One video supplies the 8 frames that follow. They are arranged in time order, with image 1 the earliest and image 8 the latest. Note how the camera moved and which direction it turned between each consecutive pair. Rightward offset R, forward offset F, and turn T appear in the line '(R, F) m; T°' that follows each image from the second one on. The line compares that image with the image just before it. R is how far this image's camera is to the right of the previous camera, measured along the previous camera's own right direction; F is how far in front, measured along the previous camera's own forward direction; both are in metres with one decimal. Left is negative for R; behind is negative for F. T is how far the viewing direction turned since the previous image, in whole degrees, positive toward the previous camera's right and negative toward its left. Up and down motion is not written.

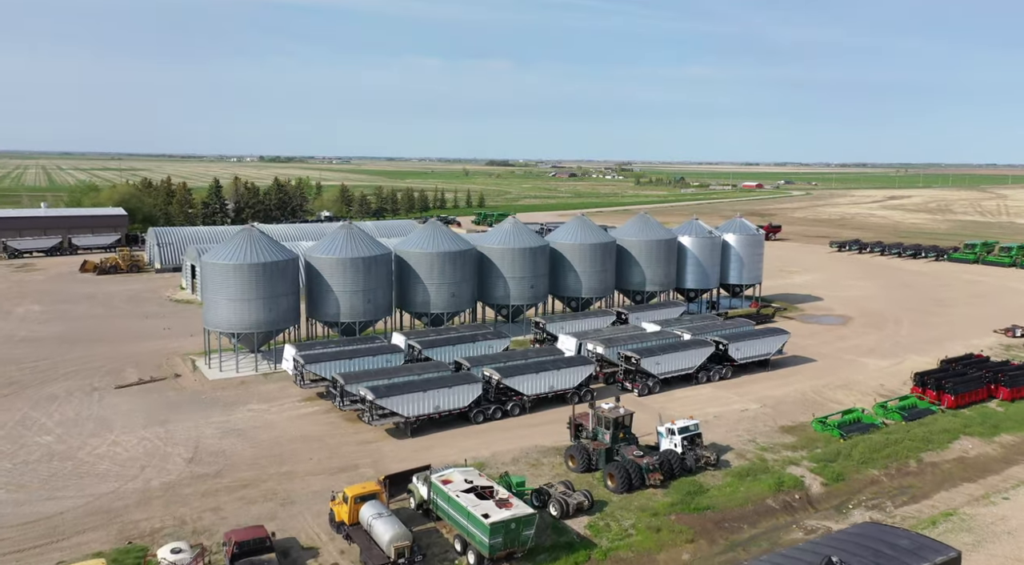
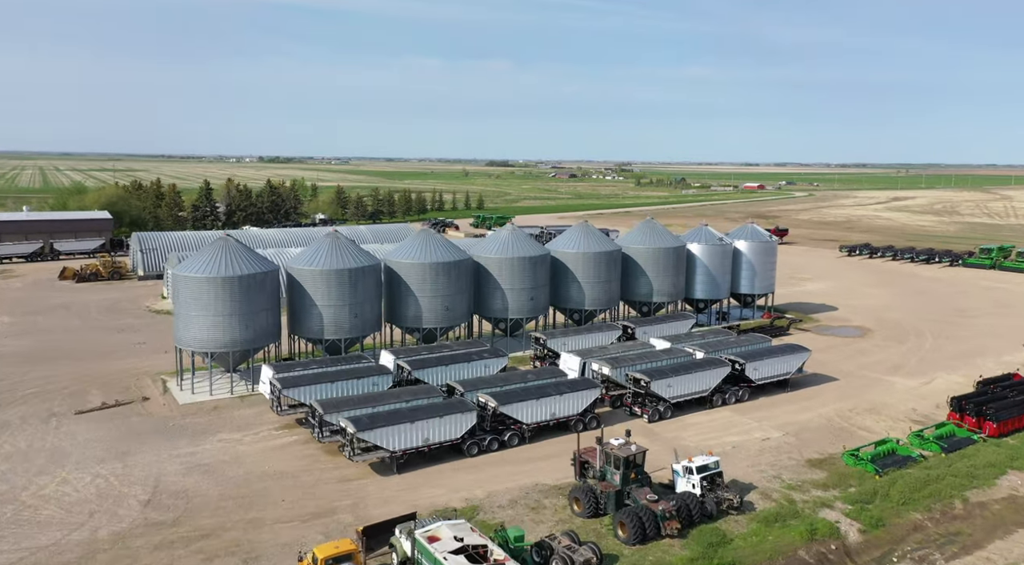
(+0.1, +2.9) m; 0°
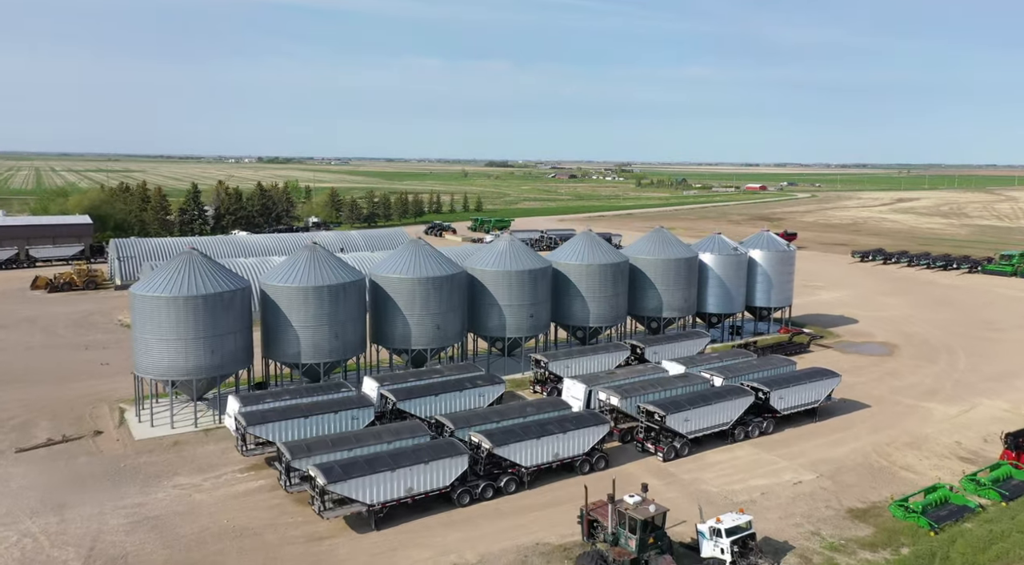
(+0.1, +3.5) m; 0°
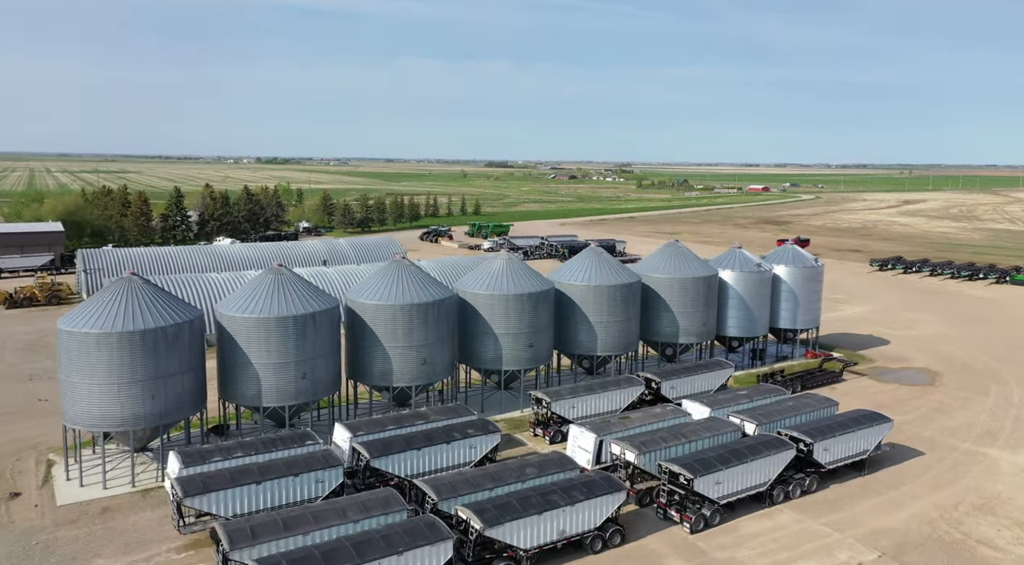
(+0.1, +4.6) m; 0°
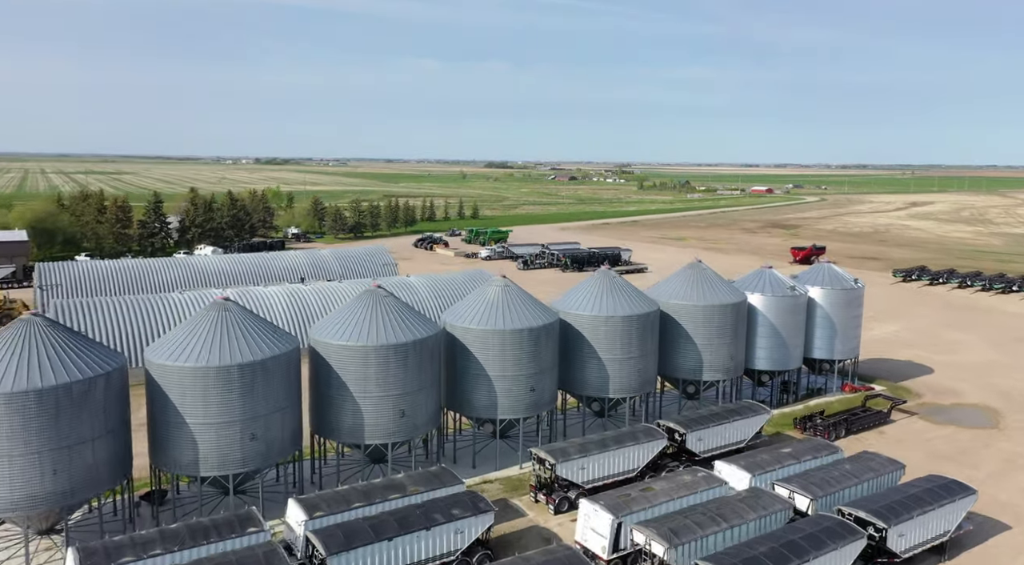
(+0.1, +5.2) m; 0°
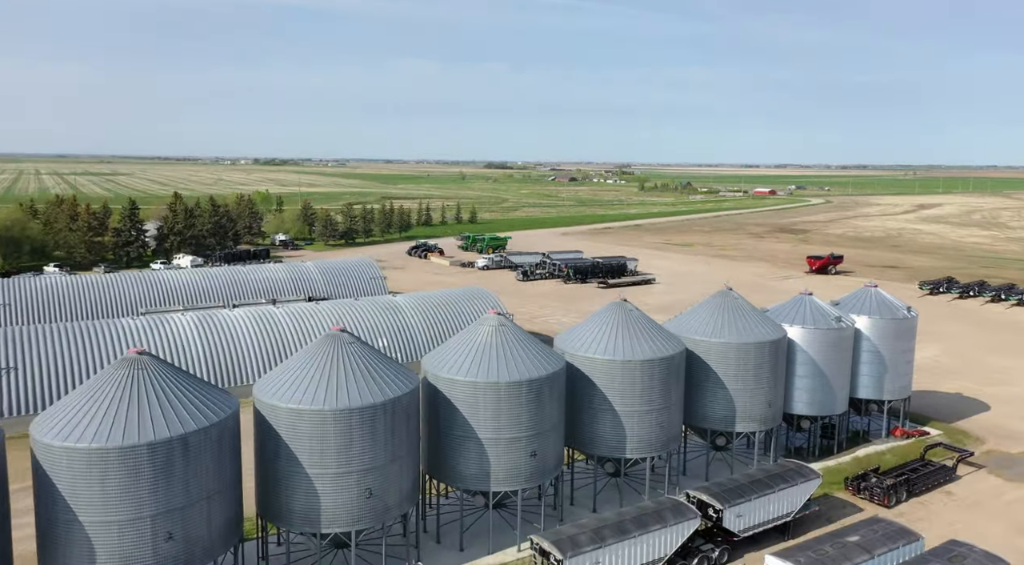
(+0.1, +5.2) m; 0°
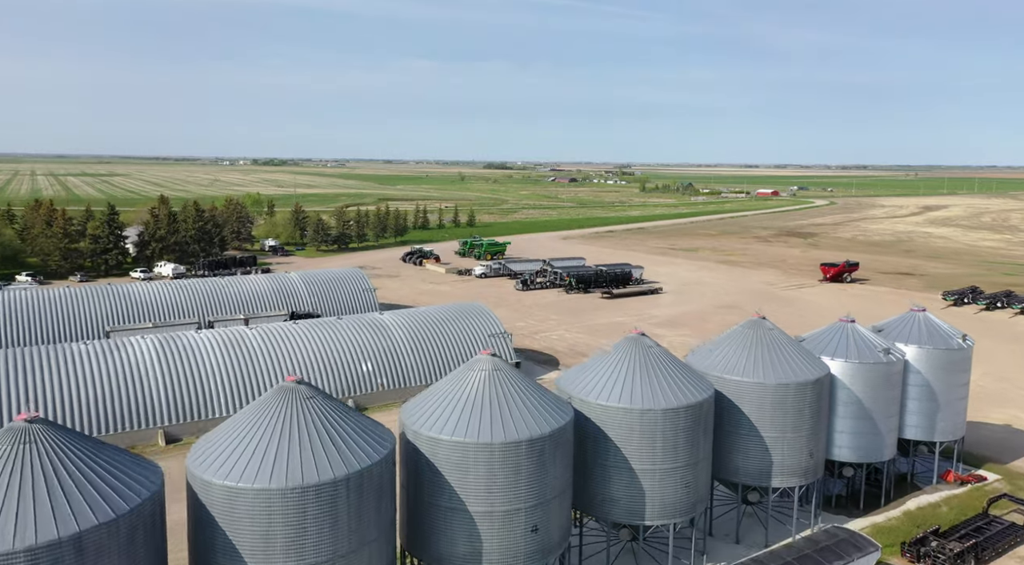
(+0.1, +4.1) m; 0°
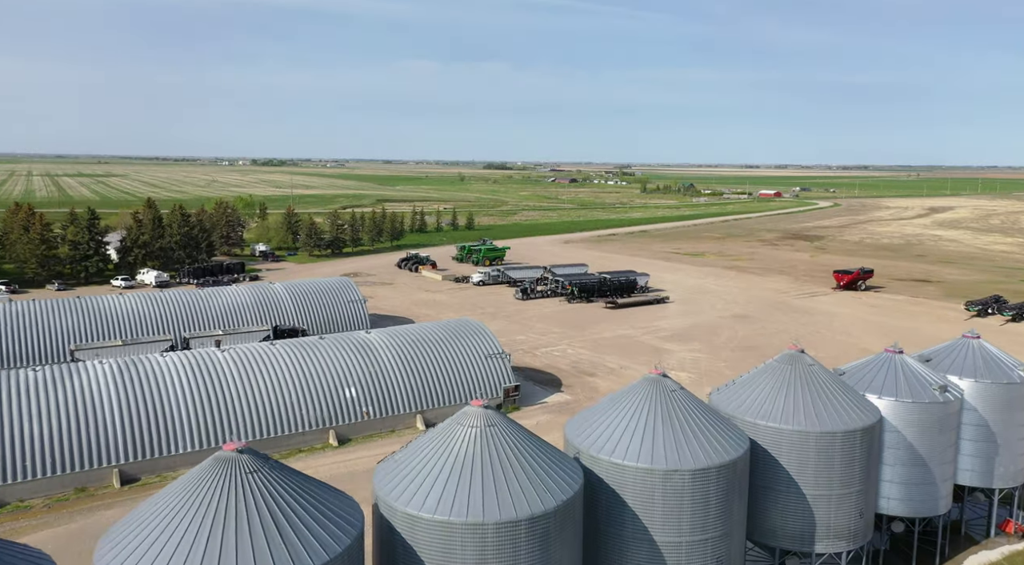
(0.0, +3.5) m; 0°
